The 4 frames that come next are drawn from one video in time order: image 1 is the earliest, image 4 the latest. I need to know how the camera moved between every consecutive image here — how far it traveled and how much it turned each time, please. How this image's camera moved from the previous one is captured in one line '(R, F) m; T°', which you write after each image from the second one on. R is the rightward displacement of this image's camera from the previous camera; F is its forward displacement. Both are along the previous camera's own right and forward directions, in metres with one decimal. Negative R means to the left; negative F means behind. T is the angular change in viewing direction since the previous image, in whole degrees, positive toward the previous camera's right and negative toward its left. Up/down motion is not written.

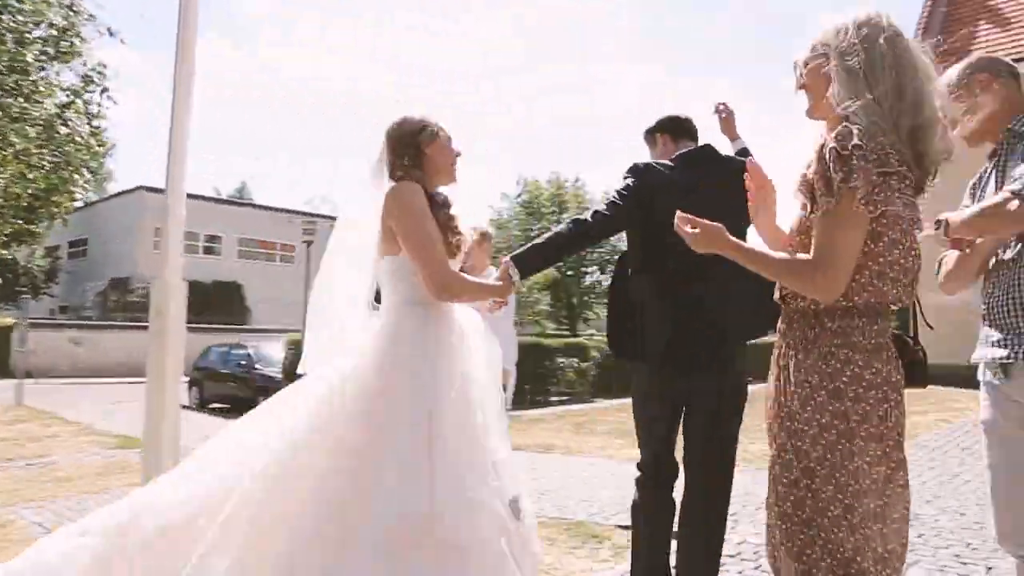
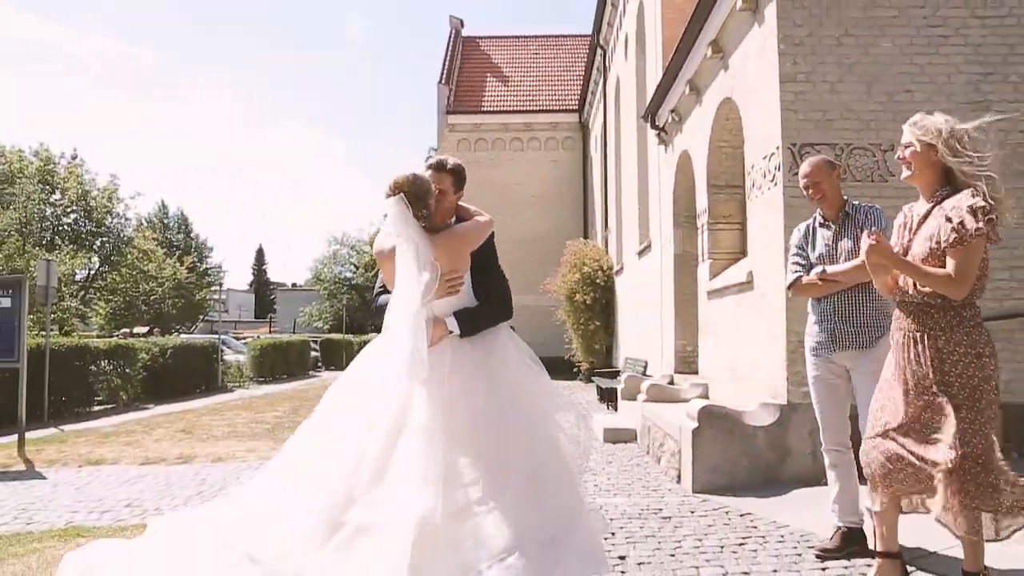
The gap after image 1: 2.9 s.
(-1.6, -0.4) m; +23°
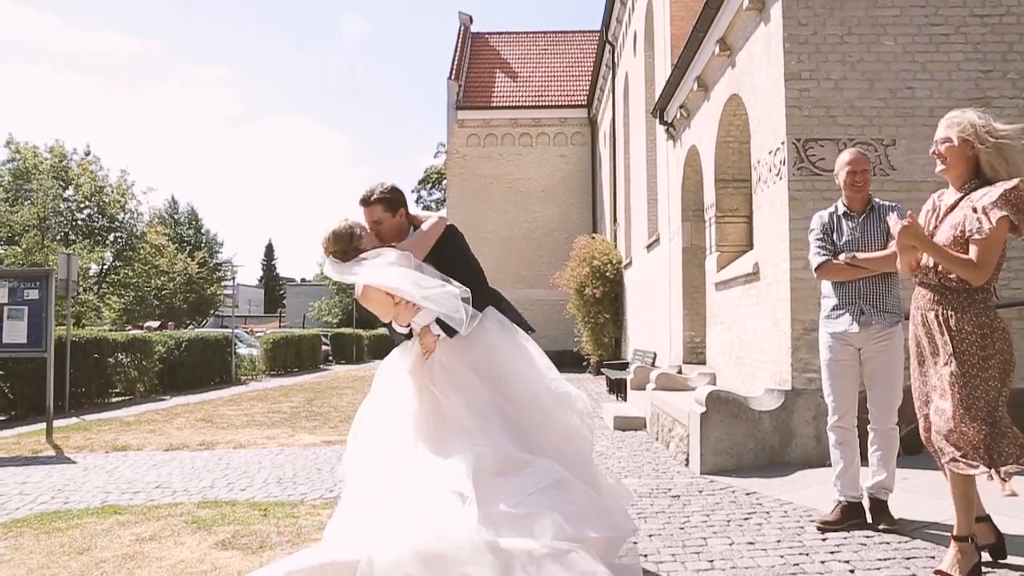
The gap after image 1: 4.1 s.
(-0.1, -0.3) m; -1°
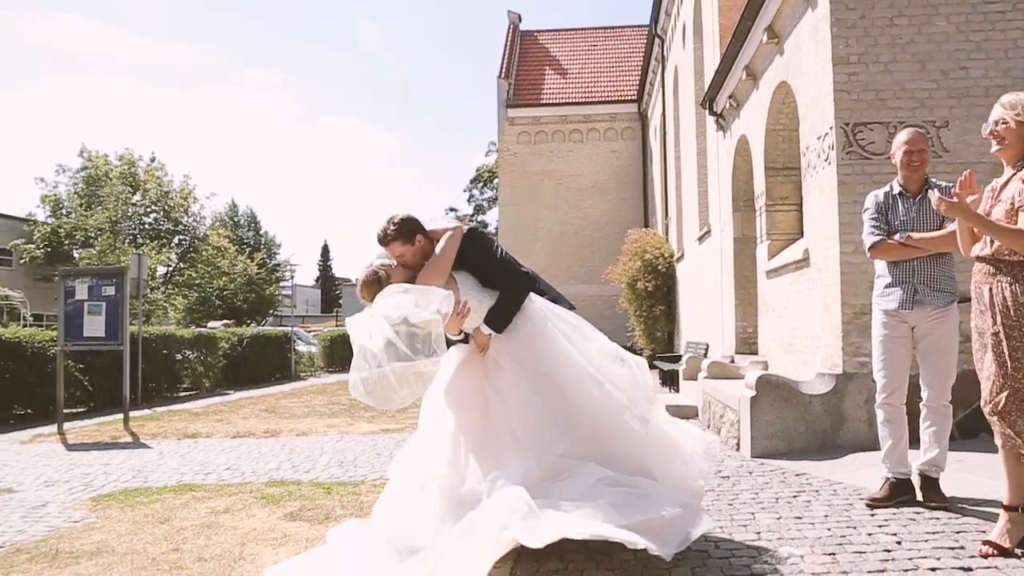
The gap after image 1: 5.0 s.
(0.0, -0.2) m; -4°
